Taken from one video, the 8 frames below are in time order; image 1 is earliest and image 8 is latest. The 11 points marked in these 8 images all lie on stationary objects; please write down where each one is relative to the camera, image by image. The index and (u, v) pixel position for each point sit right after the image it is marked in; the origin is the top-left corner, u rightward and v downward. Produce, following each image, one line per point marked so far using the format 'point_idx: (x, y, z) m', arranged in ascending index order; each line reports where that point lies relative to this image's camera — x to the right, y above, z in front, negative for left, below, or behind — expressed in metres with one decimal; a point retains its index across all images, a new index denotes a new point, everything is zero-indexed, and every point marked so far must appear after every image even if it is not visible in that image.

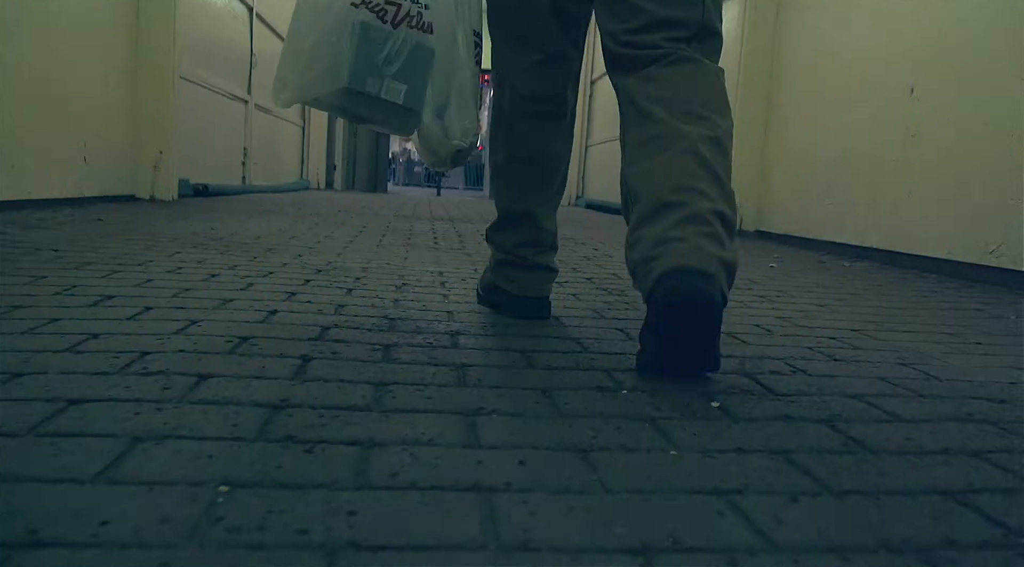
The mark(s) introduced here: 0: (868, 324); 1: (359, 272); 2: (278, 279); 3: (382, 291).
0: (+1.0, -0.1, +2.6) m
1: (-0.5, 0.0, +3.0) m
2: (-0.7, 0.0, +2.6) m
3: (-0.4, 0.0, +2.5) m
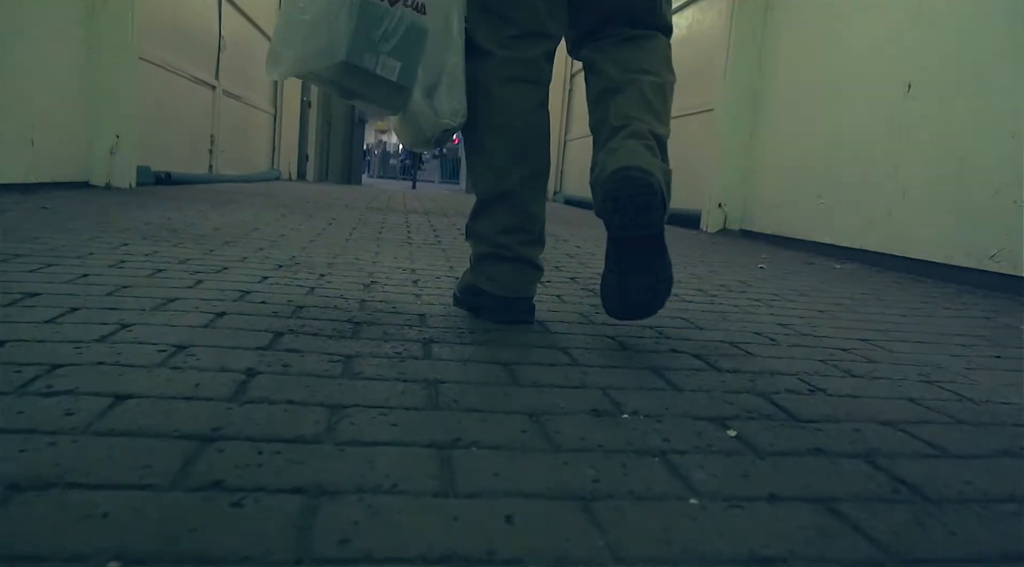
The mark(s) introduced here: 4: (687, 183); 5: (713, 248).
0: (+1.0, -0.1, +2.4) m
1: (-0.6, 0.0, +2.7) m
2: (-0.7, 0.0, +2.3) m
3: (-0.4, 0.0, +2.3) m
4: (+1.3, +0.8, +6.6) m
5: (+1.1, +0.2, +5.0) m
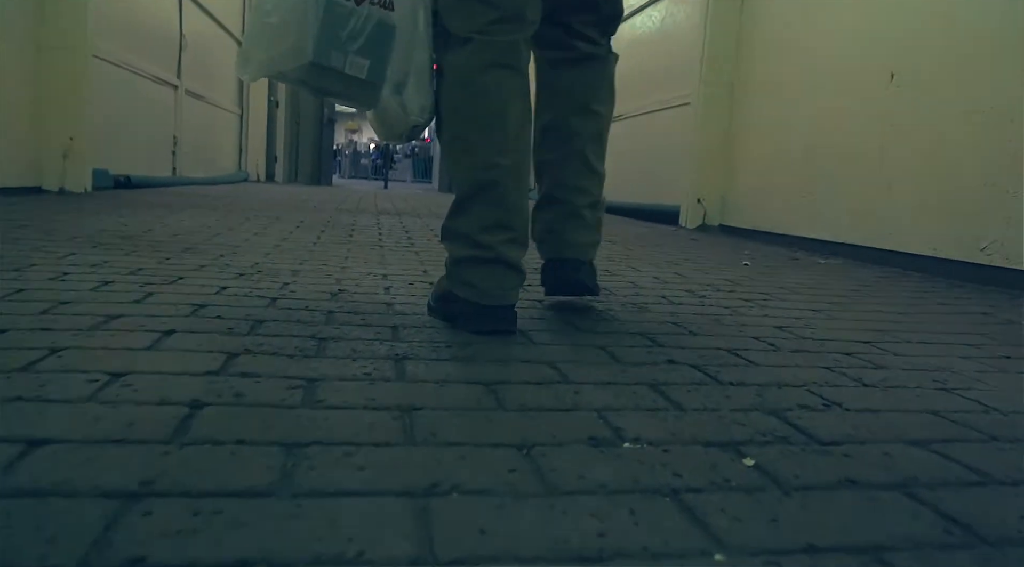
0: (+0.9, -0.1, +2.2) m
1: (-0.7, 0.0, +2.6) m
2: (-0.8, 0.0, +2.2) m
3: (-0.5, 0.0, +2.1) m
4: (+1.1, +0.8, +6.5) m
5: (+1.0, +0.2, +4.9) m
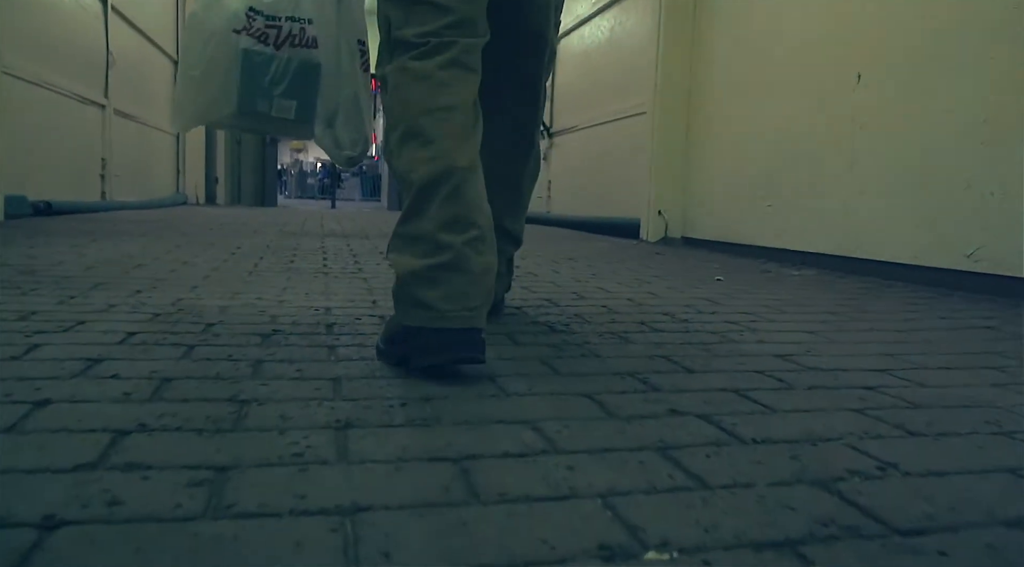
0: (+0.9, -0.2, +2.0) m
1: (-0.8, -0.1, +2.2) m
2: (-0.9, -0.1, +1.8) m
3: (-0.5, -0.1, +1.8) m
4: (+0.8, +0.7, +6.2) m
5: (+0.8, +0.1, +4.6) m
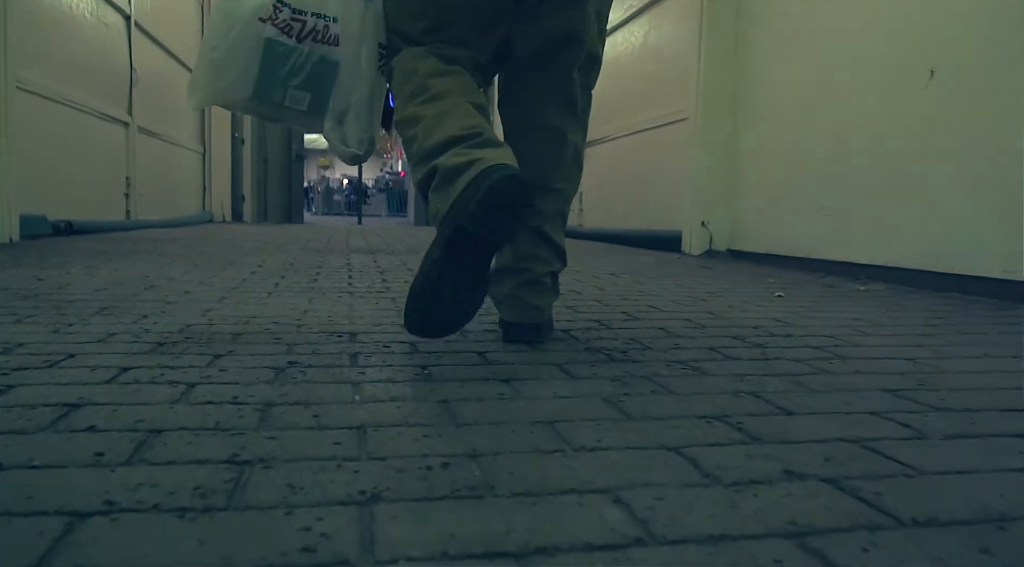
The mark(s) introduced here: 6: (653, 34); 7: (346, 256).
0: (+1.0, -0.2, +1.7) m
1: (-0.6, -0.1, +1.9) m
2: (-0.8, -0.2, +1.5) m
3: (-0.4, -0.2, +1.5) m
4: (+1.0, +0.6, +5.9) m
5: (+0.9, 0.0, +4.3) m
6: (+1.0, +1.8, +6.1) m
7: (-0.9, +0.1, +4.6) m
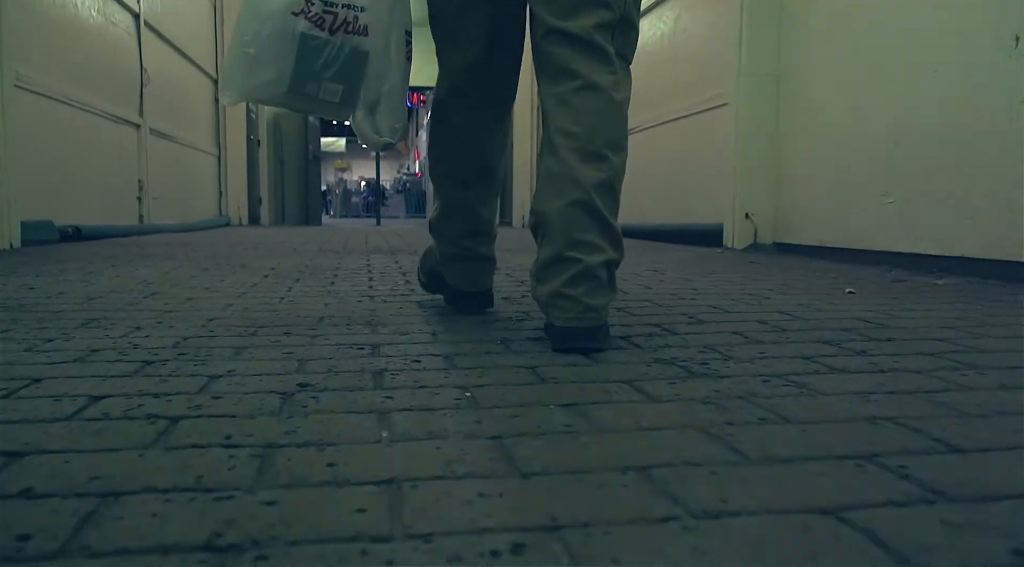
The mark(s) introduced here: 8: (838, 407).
0: (+1.1, -0.2, +1.3) m
1: (-0.5, -0.1, +1.6) m
2: (-0.7, -0.2, +1.2) m
3: (-0.4, -0.2, +1.2) m
4: (+1.2, +0.6, +5.6) m
5: (+1.1, +0.1, +3.9) m
6: (+1.2, +1.8, +5.8) m
7: (-0.7, +0.1, +4.3) m
8: (+0.5, -0.2, +1.3) m
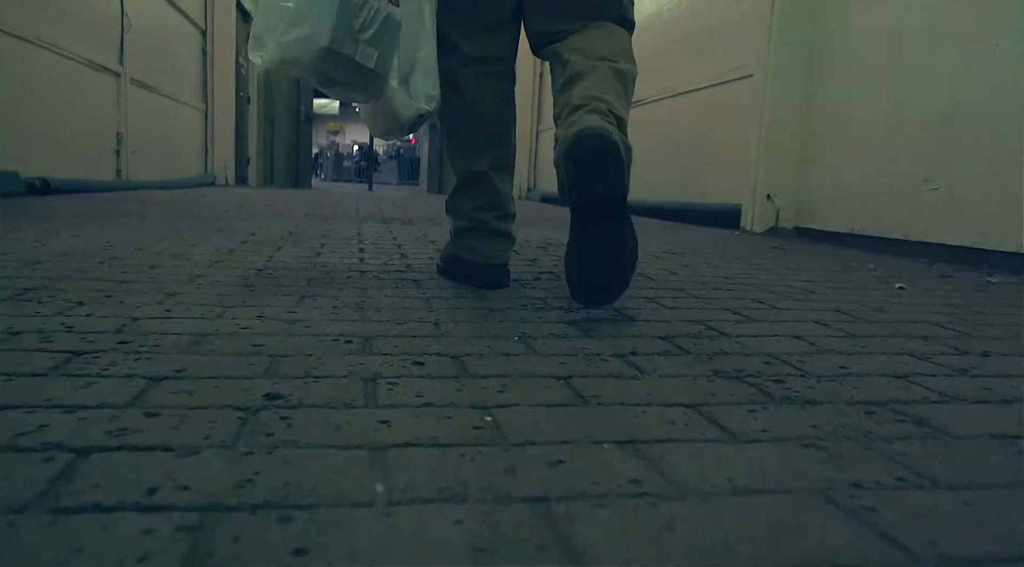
0: (+1.1, -0.2, +1.0) m
1: (-0.5, -0.1, +1.3) m
2: (-0.6, -0.1, +0.9) m
3: (-0.3, -0.2, +0.8) m
4: (+1.2, +0.7, +5.2) m
5: (+1.1, +0.1, +3.6) m
6: (+1.2, +1.9, +5.4) m
7: (-0.7, +0.3, +3.9) m
8: (+0.5, -0.2, +1.0) m
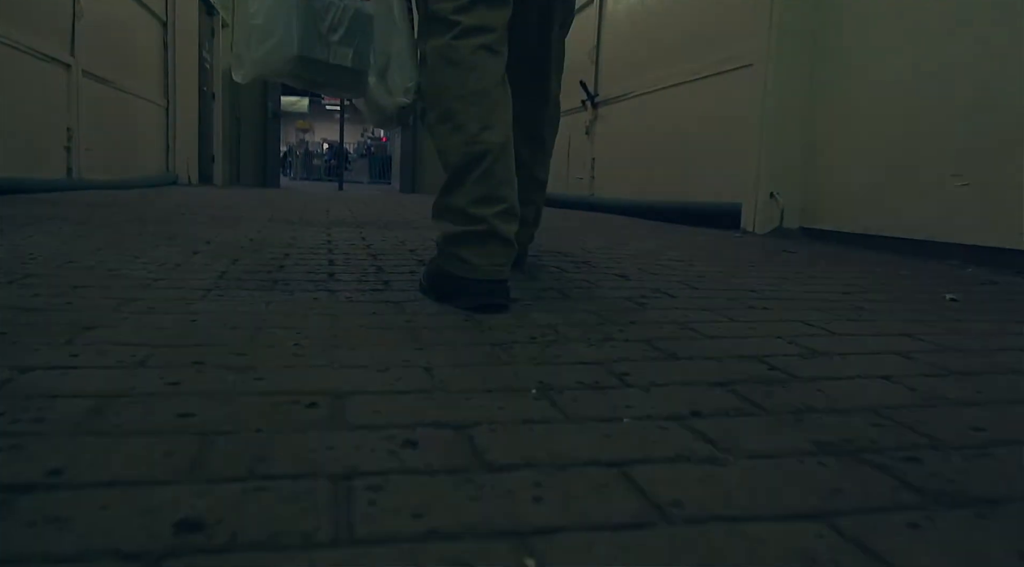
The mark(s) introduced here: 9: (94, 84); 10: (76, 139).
0: (+1.1, -0.3, +0.6) m
1: (-0.5, -0.2, +0.9) m
2: (-0.6, -0.2, +0.5) m
3: (-0.3, -0.2, +0.4) m
4: (+1.1, +0.6, +4.9) m
5: (+1.1, +0.1, +3.3) m
6: (+1.1, +1.9, +5.0) m
7: (-0.8, +0.2, +3.5) m
8: (+0.6, -0.2, +0.6) m
9: (-3.1, +1.4, +6.3) m
10: (-3.0, +1.0, +5.9) m
